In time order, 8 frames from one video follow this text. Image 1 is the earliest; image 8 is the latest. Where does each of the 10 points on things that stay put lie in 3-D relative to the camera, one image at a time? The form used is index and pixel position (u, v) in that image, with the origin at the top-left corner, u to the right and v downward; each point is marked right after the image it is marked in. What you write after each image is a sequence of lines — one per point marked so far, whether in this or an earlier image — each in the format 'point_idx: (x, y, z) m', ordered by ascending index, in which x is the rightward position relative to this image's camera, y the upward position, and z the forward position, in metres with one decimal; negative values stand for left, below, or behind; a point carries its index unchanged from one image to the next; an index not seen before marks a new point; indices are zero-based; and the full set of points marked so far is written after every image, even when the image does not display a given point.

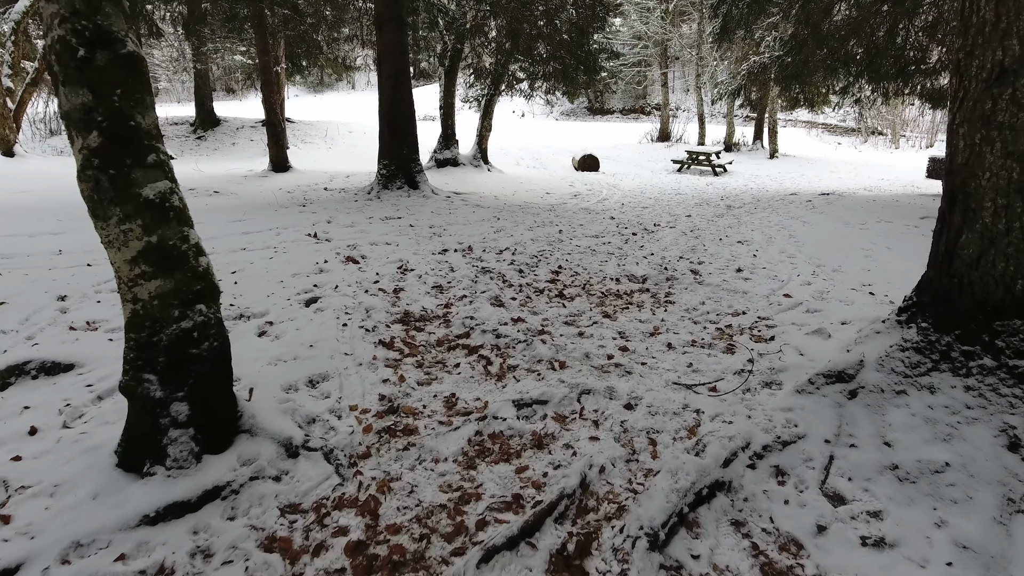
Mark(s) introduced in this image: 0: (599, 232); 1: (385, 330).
0: (+1.0, +0.7, +7.7) m
1: (-0.7, -0.2, +3.4) m
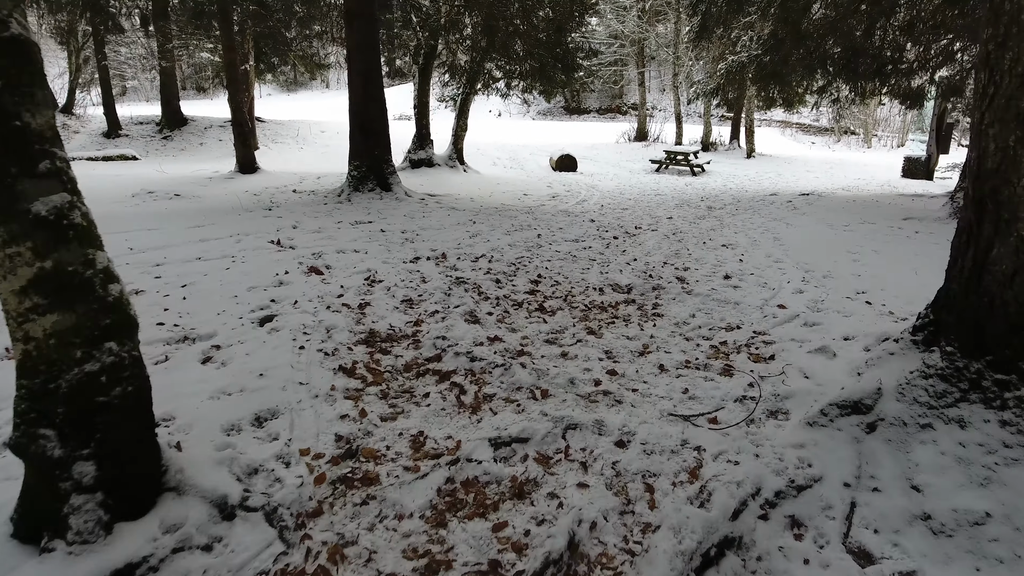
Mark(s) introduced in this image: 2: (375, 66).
0: (+0.8, +0.6, +7.5) m
1: (-0.8, -0.3, +3.1) m
2: (-2.0, +3.2, +9.3) m
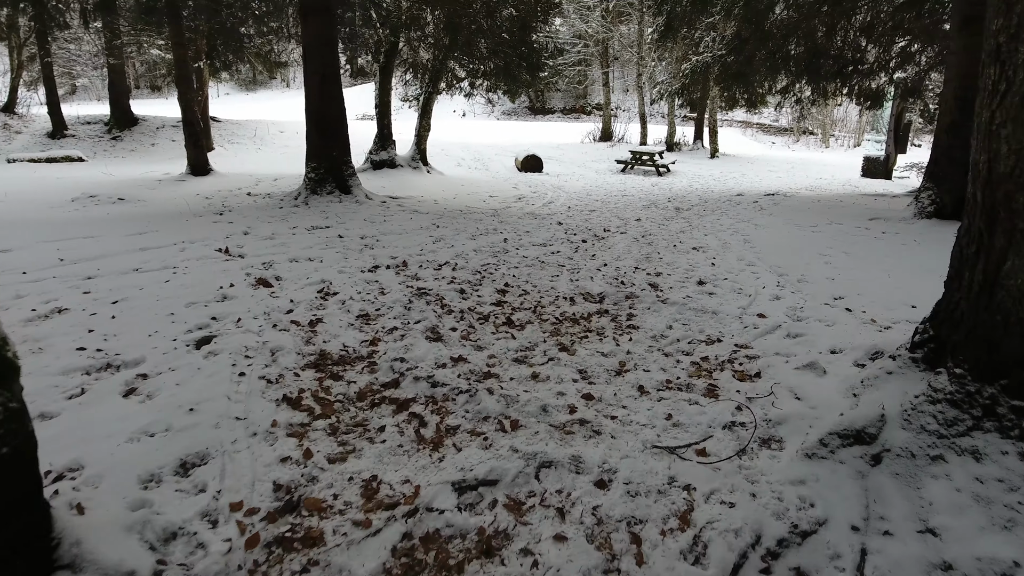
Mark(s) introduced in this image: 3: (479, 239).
0: (+0.4, +0.5, +7.2) m
1: (-0.9, -0.4, +2.8) m
2: (-2.5, +3.1, +8.9) m
3: (-0.4, +0.5, +6.9) m
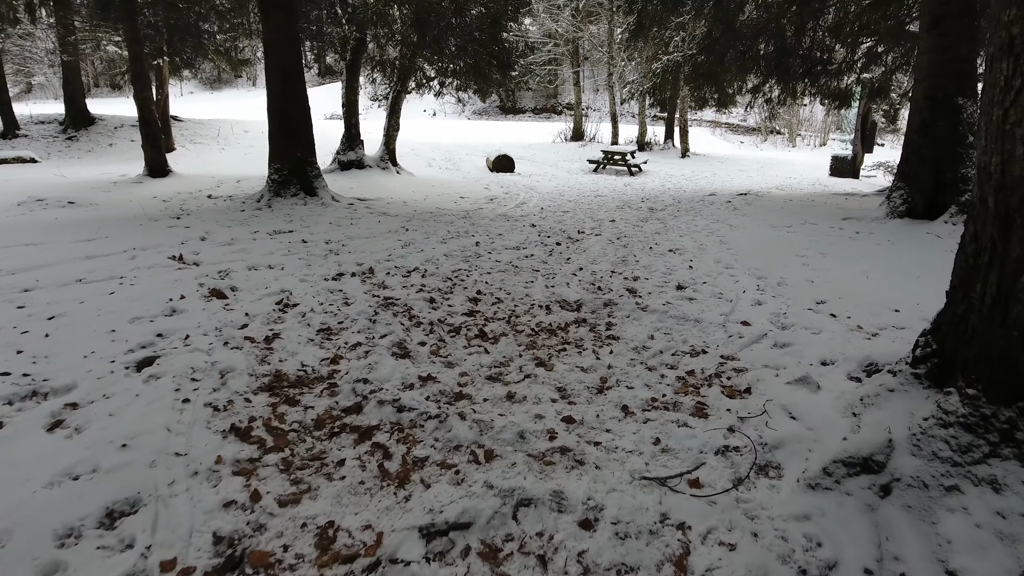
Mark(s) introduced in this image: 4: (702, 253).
0: (+0.1, +0.5, +7.0) m
1: (-1.0, -0.5, +2.5) m
2: (-2.9, +3.0, +8.6) m
3: (-0.6, +0.5, +6.7) m
4: (+1.9, +0.4, +6.6) m
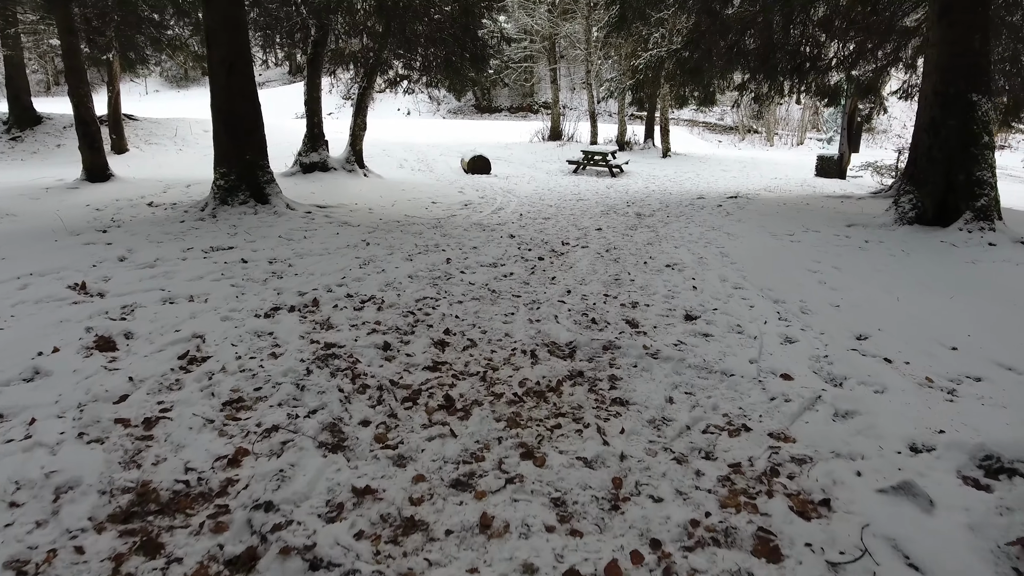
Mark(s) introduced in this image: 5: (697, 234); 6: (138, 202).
0: (-0.2, +0.3, +6.1) m
1: (-1.1, -0.7, +1.6) m
2: (-3.2, +2.8, +7.6) m
3: (-0.9, +0.3, +5.8) m
4: (+1.7, +0.2, +5.9) m
5: (+2.2, +0.6, +7.8) m
6: (-5.2, +1.2, +9.0) m
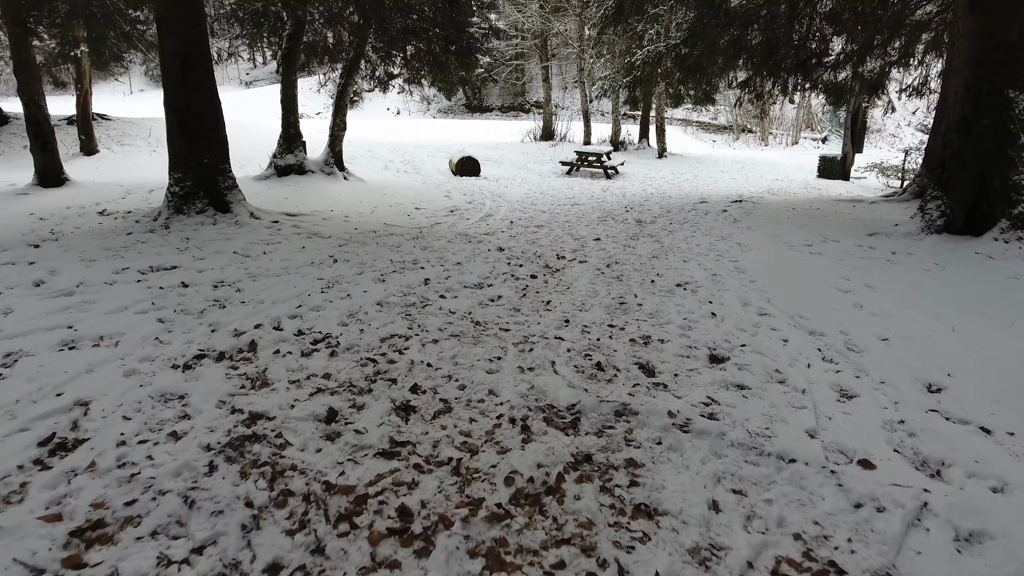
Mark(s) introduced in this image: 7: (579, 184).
0: (-0.2, +0.1, +5.4) m
1: (-1.1, -0.9, +0.8) m
2: (-3.3, +2.6, +6.8) m
3: (-0.9, +0.1, +5.0) m
4: (+1.6, 0.0, +5.1) m
5: (+2.1, +0.5, +7.1) m
6: (-5.3, +1.0, +8.2) m
7: (+1.5, +2.2, +14.1) m
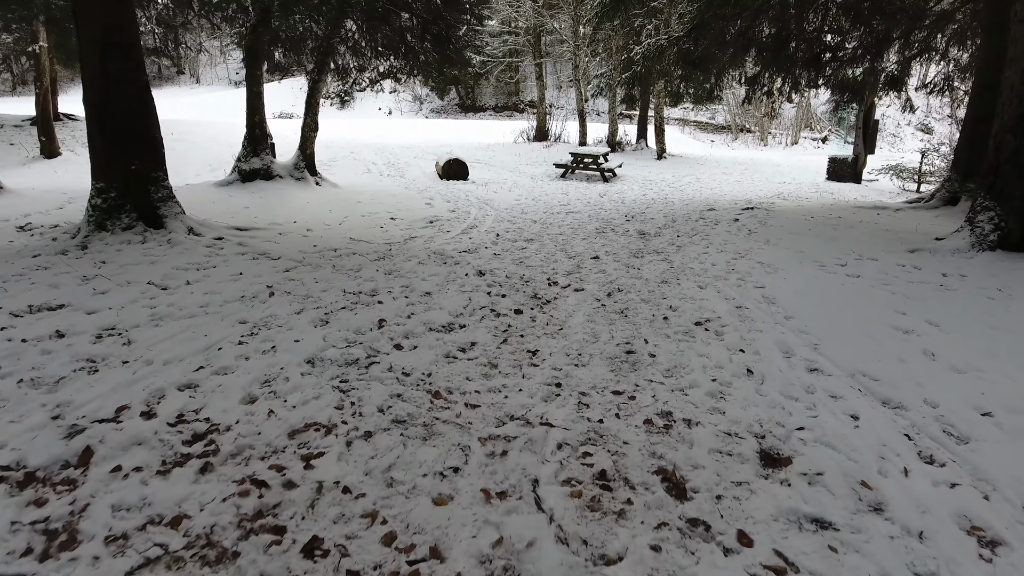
0: (-0.4, -0.2, +4.3) m
1: (-1.2, -1.1, -0.2) m
2: (-3.4, +2.3, +5.7) m
3: (-1.1, -0.2, +4.0) m
4: (+1.5, -0.3, +4.1) m
5: (+2.0, +0.2, +6.1) m
6: (-5.5, +0.7, +7.1) m
7: (+1.3, +2.0, +13.0) m
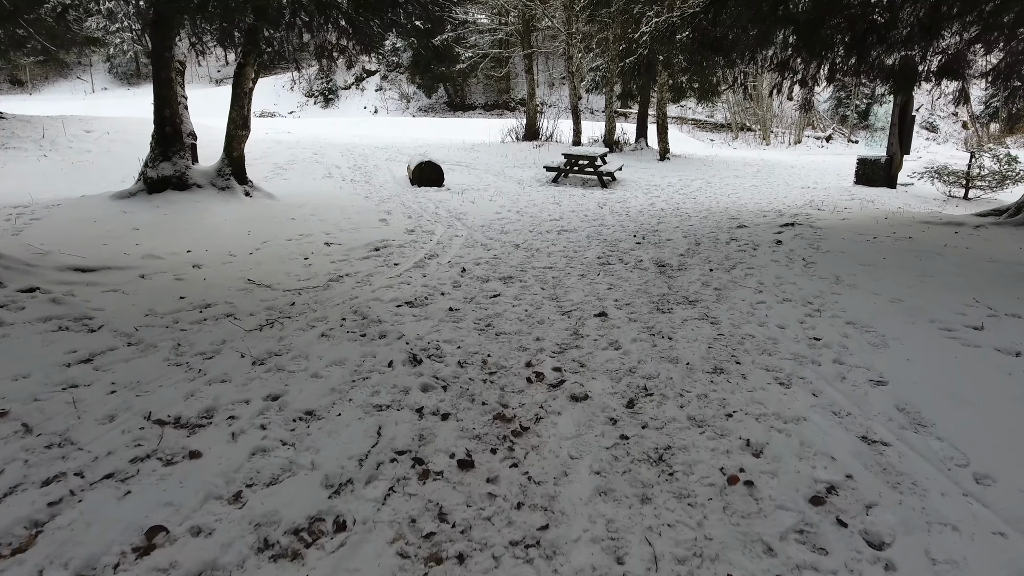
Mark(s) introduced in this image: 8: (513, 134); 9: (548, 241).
0: (-0.6, -0.7, +2.2) m
1: (-1.4, -1.6, -2.4) m
2: (-3.7, +1.8, +3.6) m
3: (-1.3, -0.7, +1.8) m
4: (+1.3, -0.7, +2.0) m
5: (+1.7, -0.3, +3.9) m
6: (-5.7, +0.2, +4.9) m
7: (+1.0, +1.5, +10.9) m
8: (0.0, +4.5, +18.7) m
9: (+0.4, +0.5, +6.9) m
